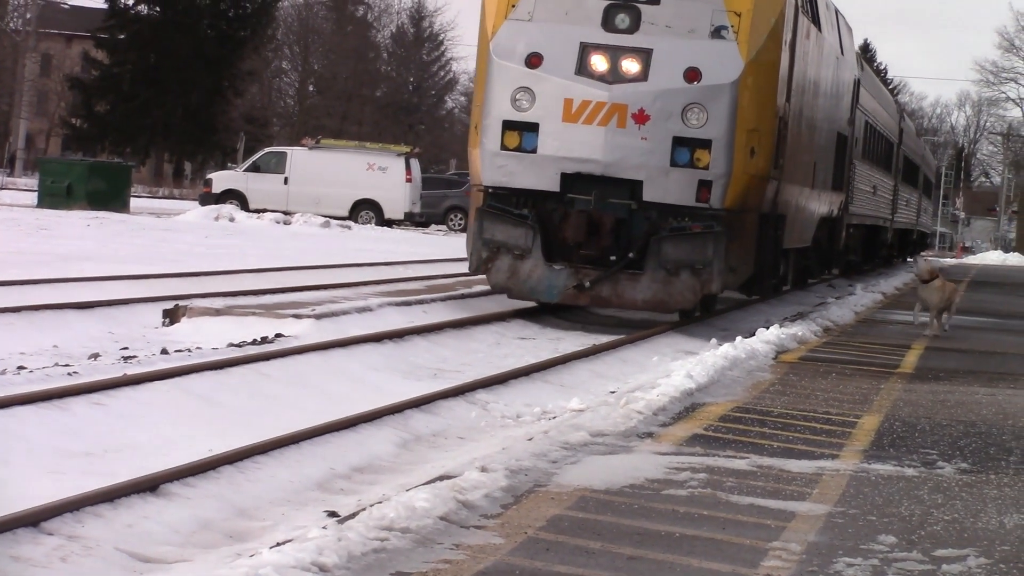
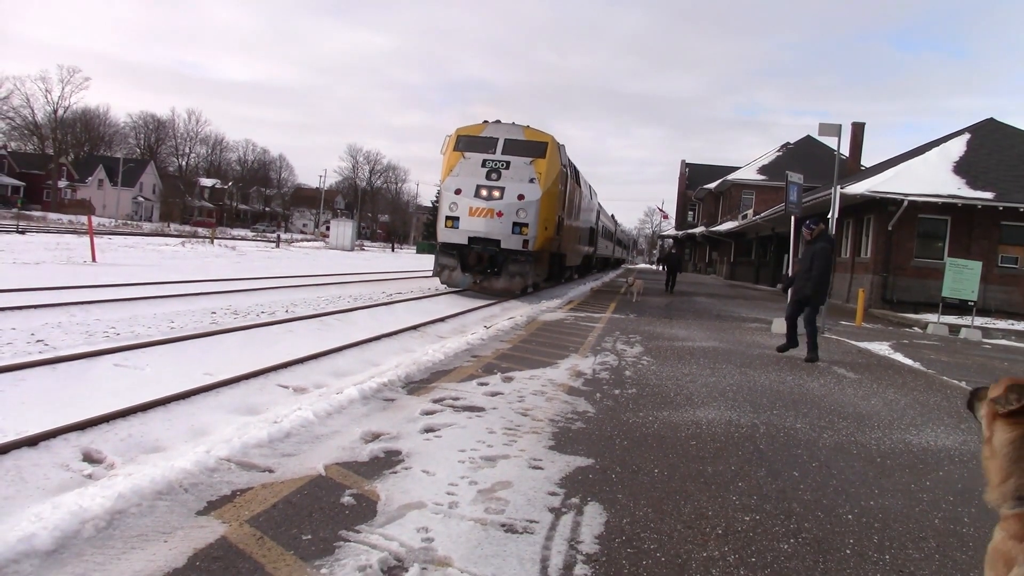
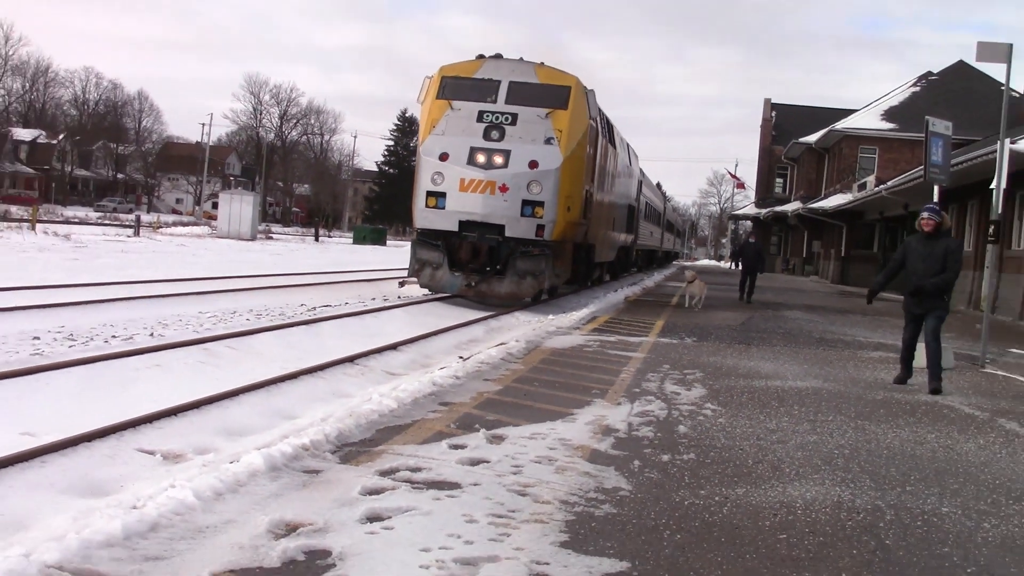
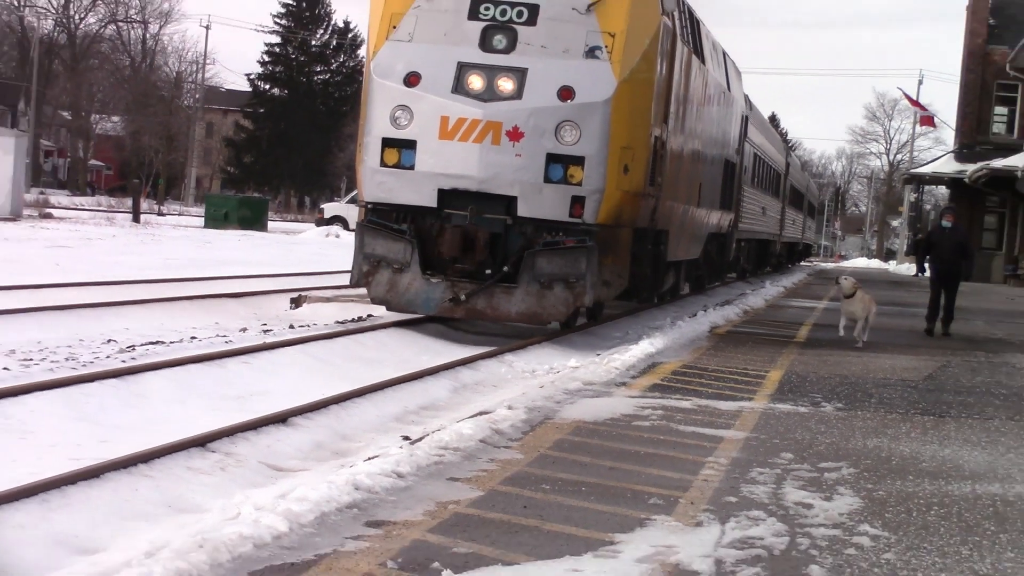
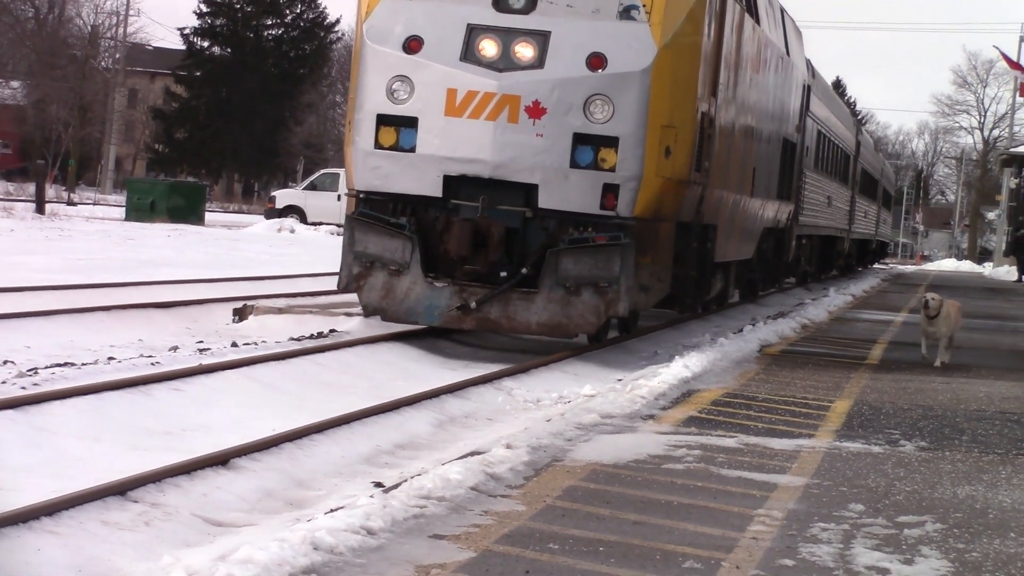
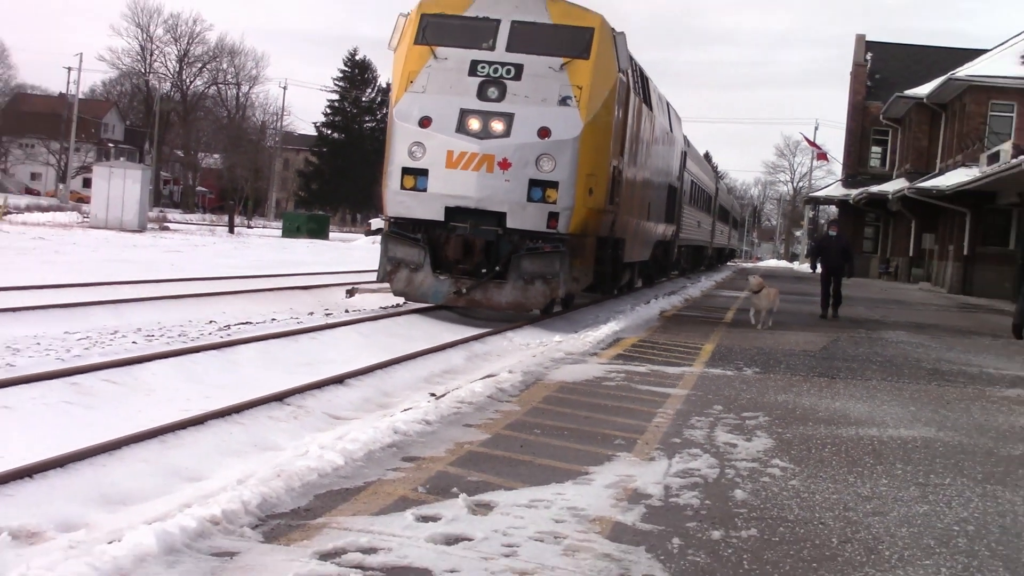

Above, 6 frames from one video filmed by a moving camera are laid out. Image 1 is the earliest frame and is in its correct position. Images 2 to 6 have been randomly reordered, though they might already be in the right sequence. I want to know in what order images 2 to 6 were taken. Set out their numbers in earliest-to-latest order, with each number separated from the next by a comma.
5, 4, 6, 3, 2
